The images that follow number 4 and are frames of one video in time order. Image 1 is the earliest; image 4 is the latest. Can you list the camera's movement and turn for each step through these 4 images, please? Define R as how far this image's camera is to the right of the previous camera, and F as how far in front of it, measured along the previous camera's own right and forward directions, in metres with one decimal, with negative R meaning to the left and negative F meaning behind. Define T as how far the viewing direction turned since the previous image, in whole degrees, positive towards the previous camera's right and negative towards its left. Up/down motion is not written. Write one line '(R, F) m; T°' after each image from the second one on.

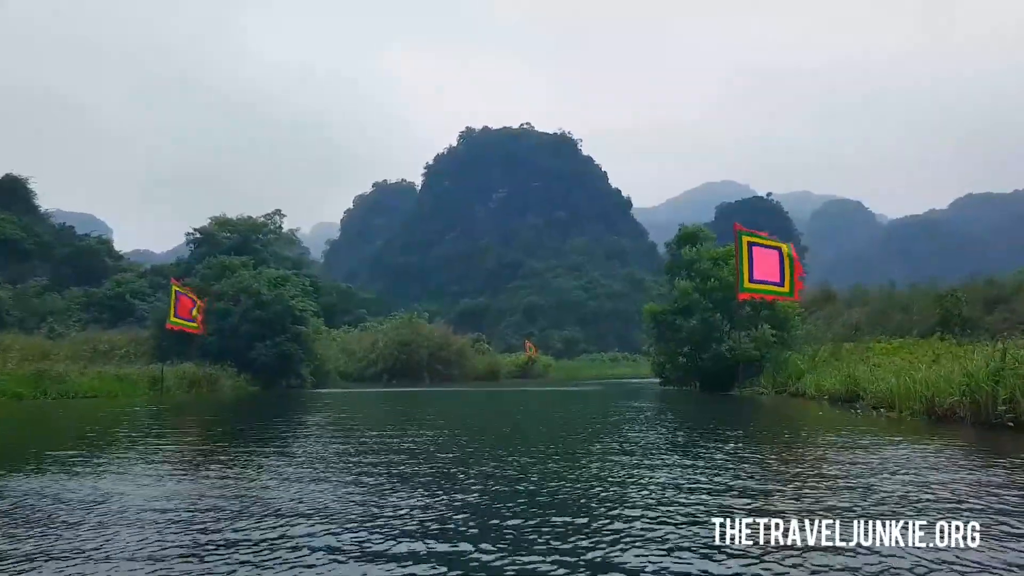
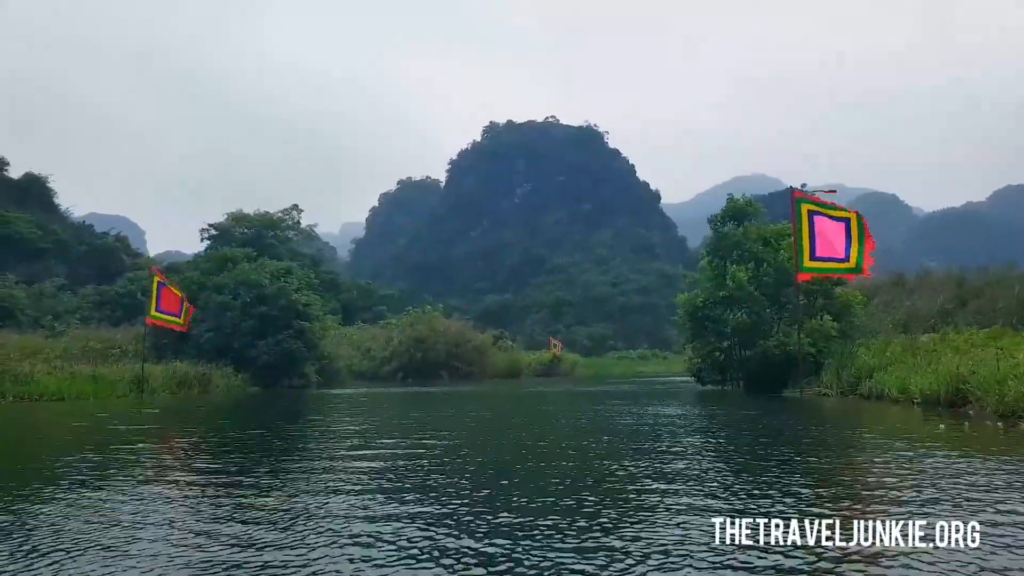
(+0.2, +2.4) m; -2°
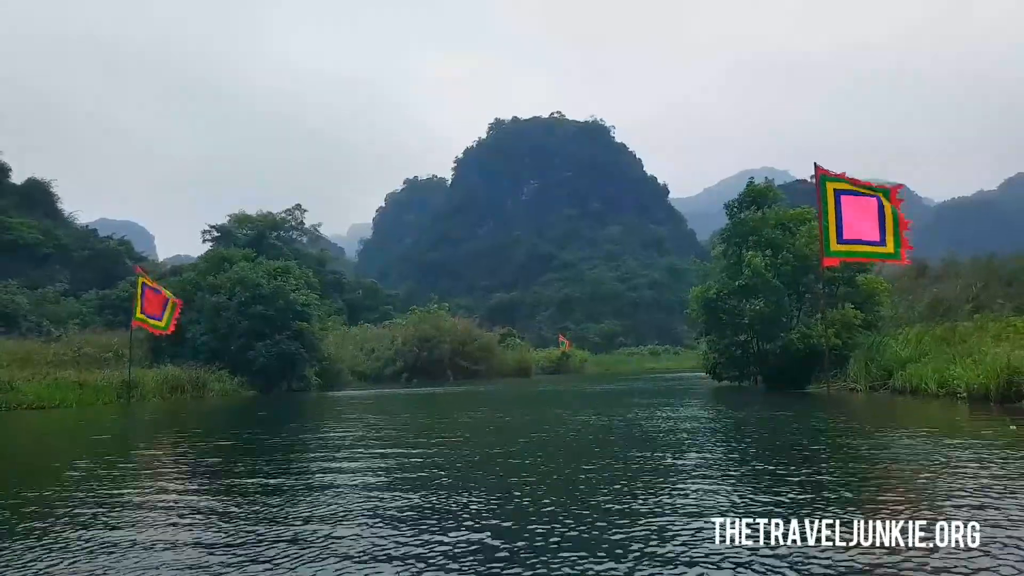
(+0.1, +1.0) m; -1°
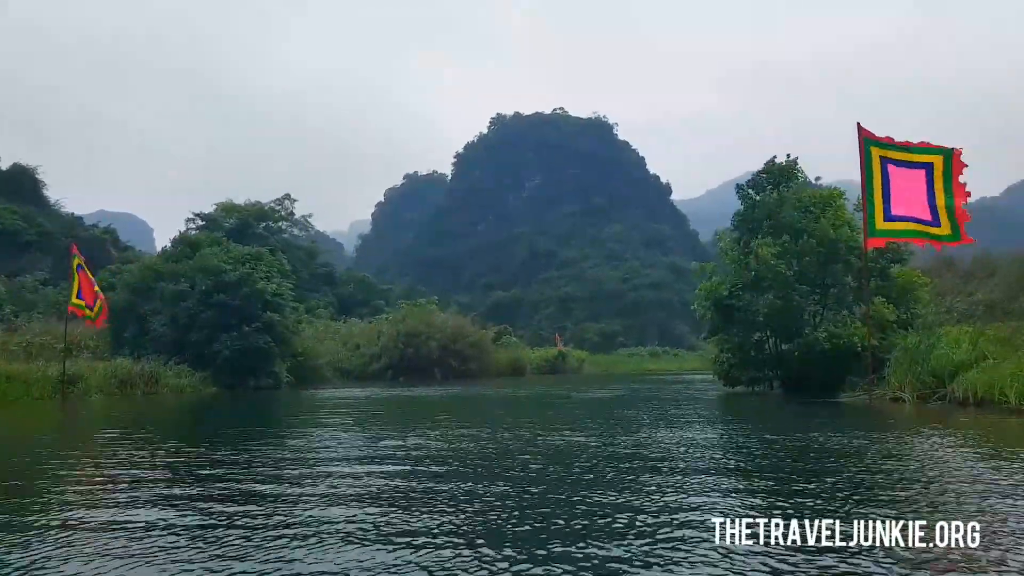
(+0.3, +2.1) m; 0°
